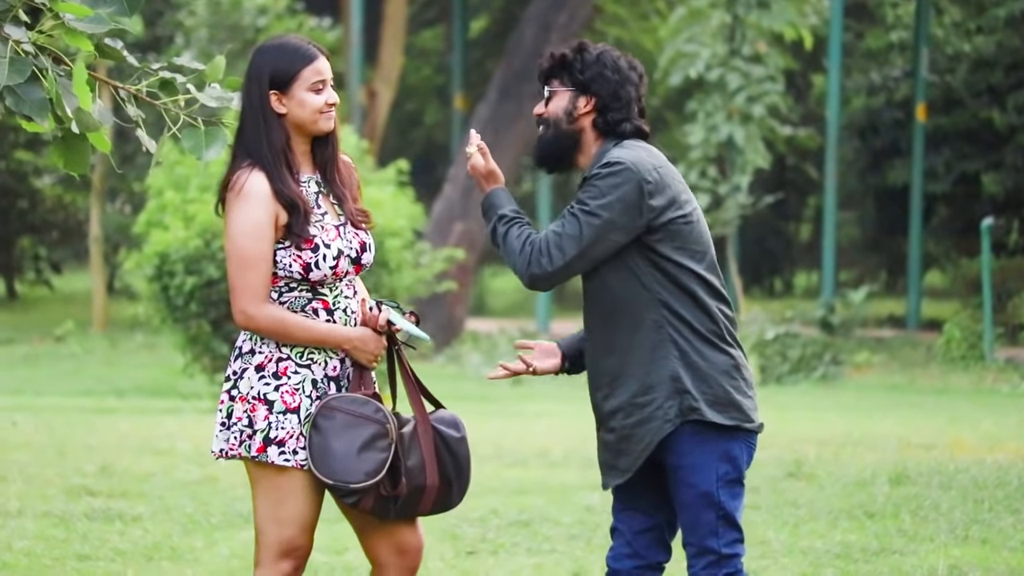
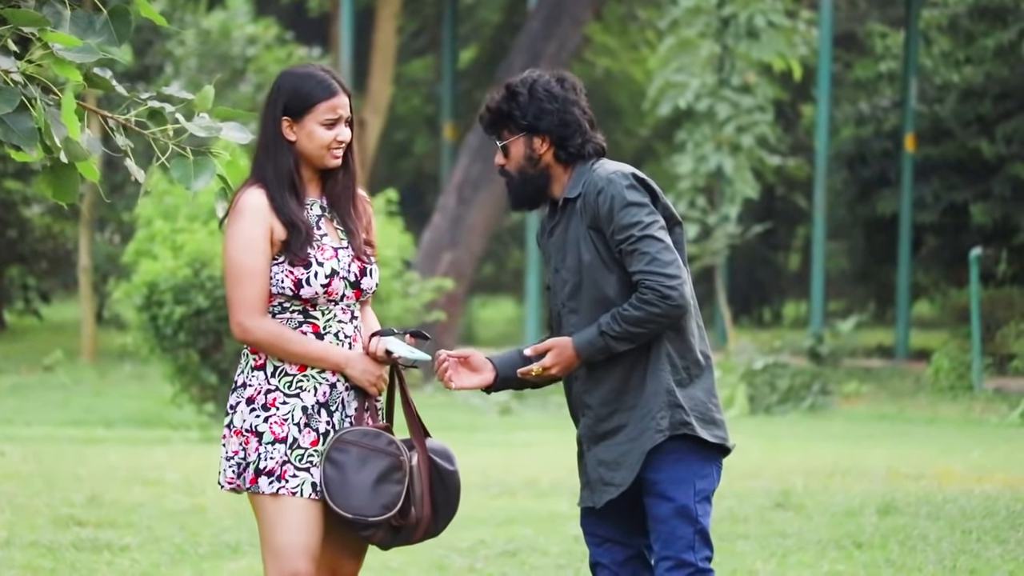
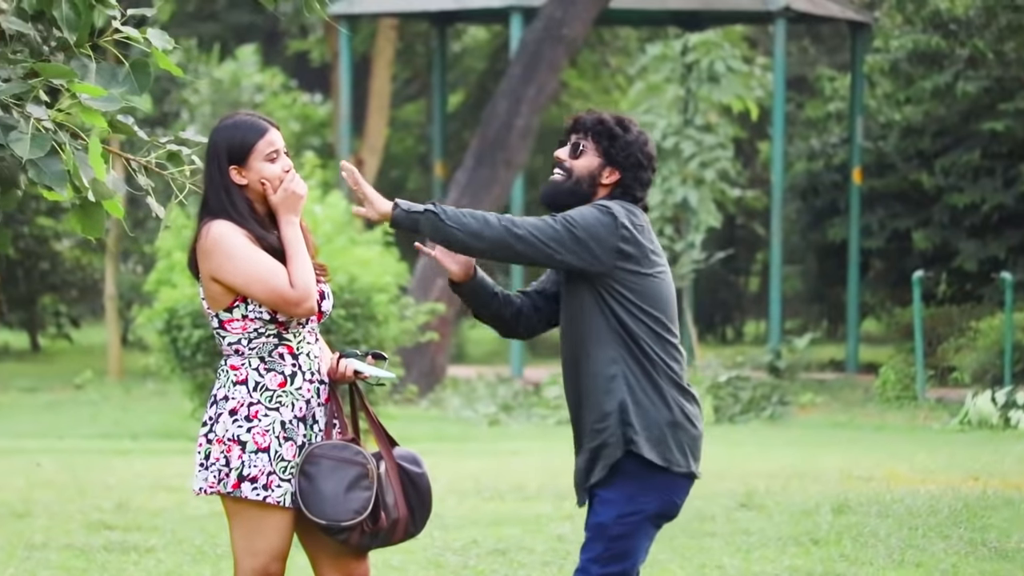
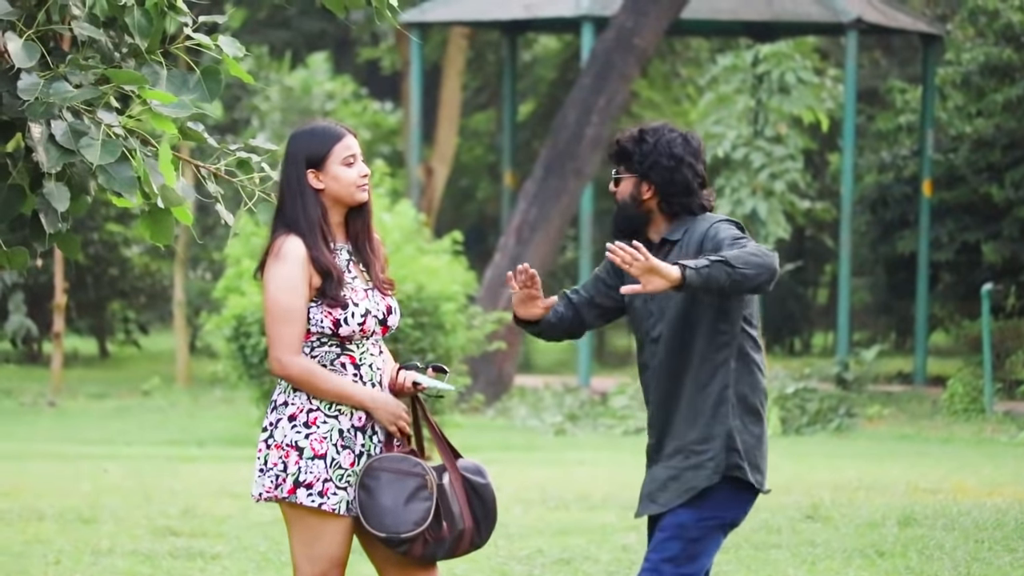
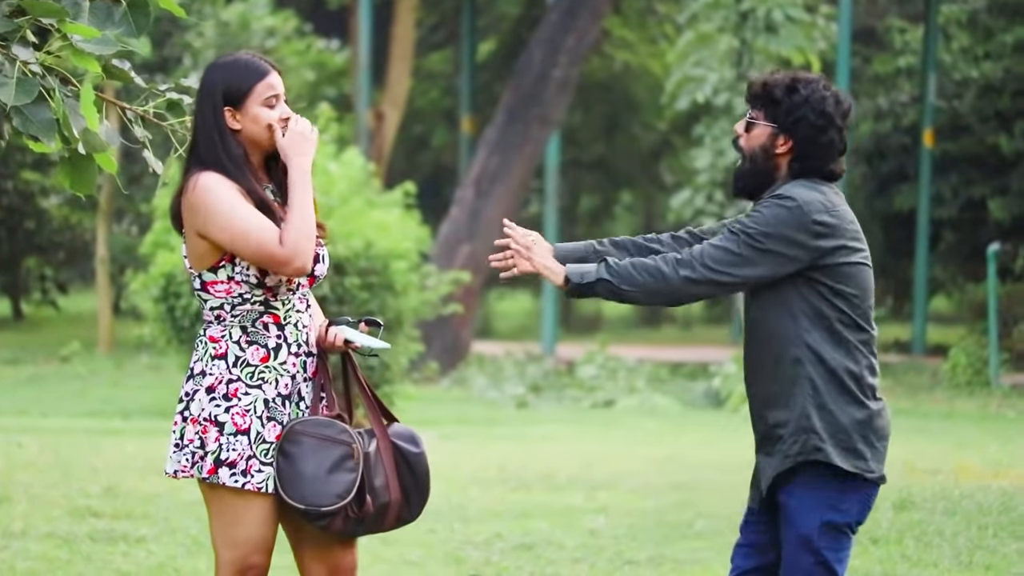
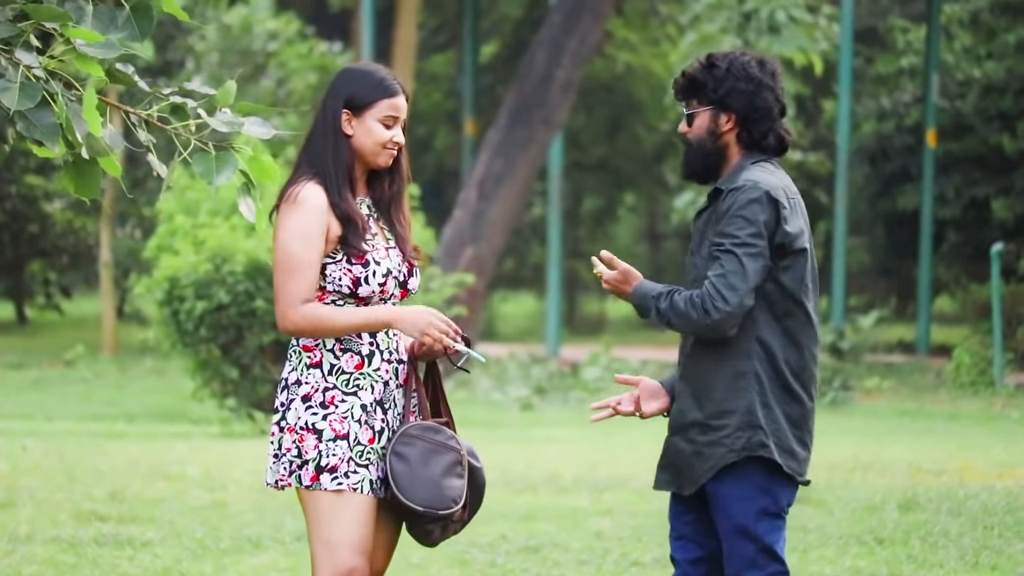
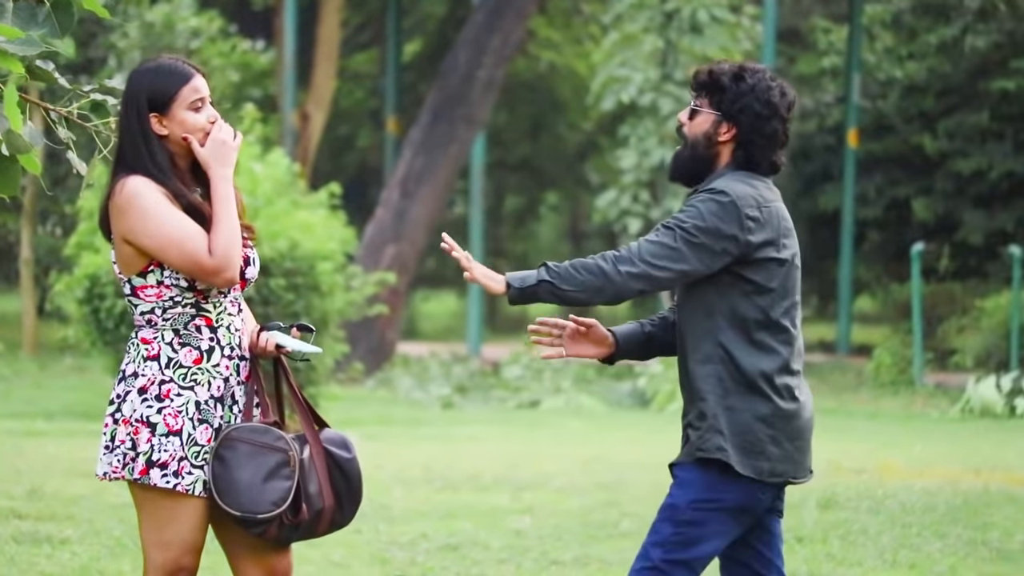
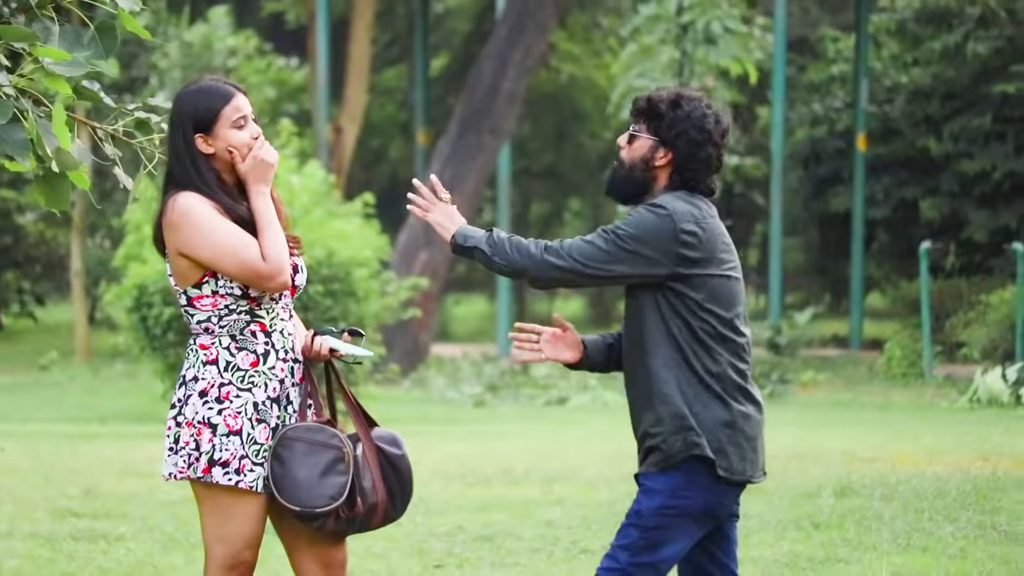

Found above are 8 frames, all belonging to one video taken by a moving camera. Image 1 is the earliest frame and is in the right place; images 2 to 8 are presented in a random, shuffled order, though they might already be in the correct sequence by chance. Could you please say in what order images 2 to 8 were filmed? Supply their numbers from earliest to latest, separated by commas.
6, 2, 5, 7, 8, 3, 4
